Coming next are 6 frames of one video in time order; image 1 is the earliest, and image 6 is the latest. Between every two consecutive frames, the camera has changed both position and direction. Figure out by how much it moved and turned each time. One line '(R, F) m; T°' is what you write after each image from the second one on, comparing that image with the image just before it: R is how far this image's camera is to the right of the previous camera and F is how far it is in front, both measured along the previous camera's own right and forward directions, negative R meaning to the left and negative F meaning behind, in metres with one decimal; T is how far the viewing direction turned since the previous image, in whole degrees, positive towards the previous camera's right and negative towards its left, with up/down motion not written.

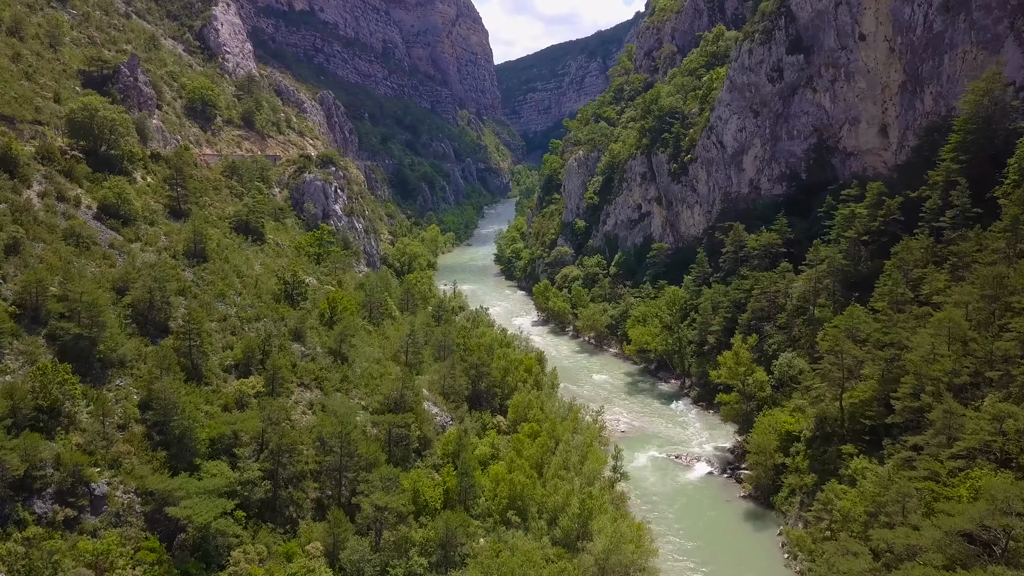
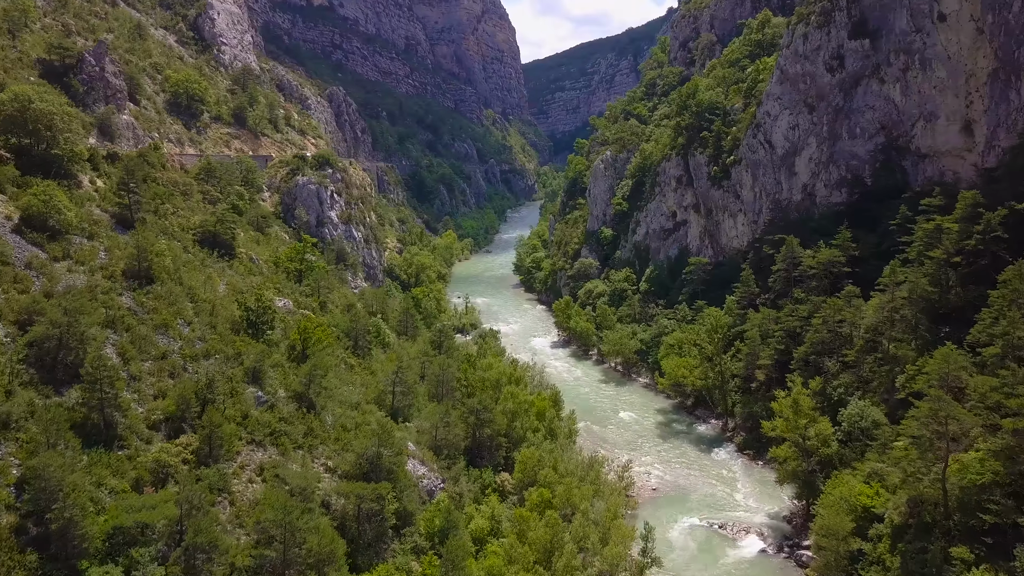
(+0.7, +6.6) m; -2°
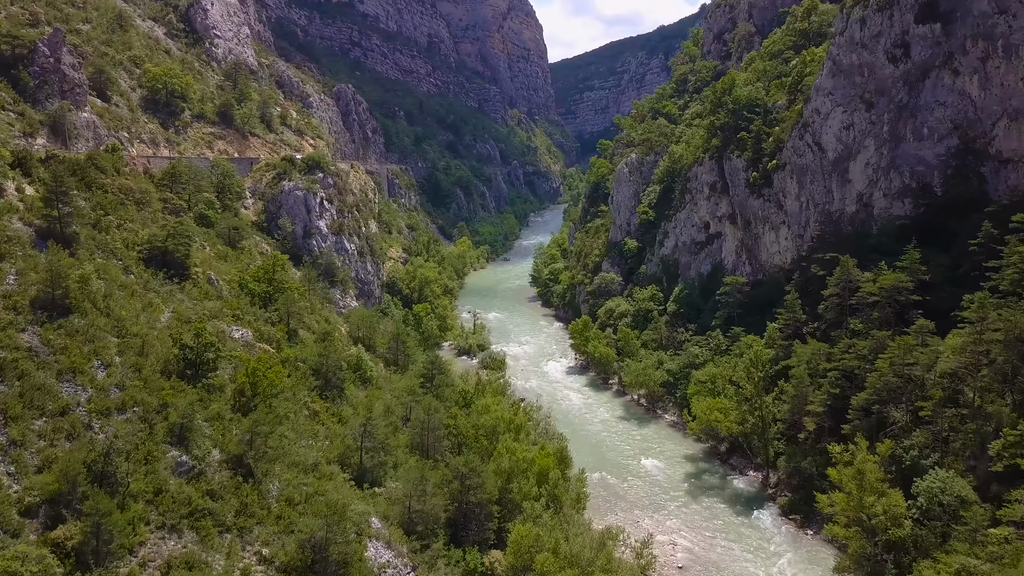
(+1.1, +5.8) m; -2°
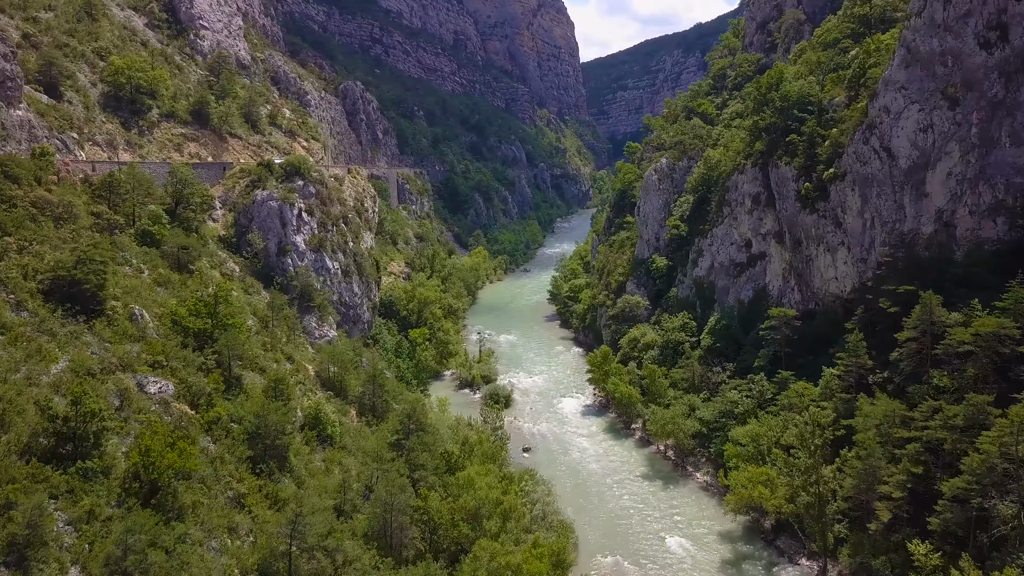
(+1.3, +6.5) m; -2°
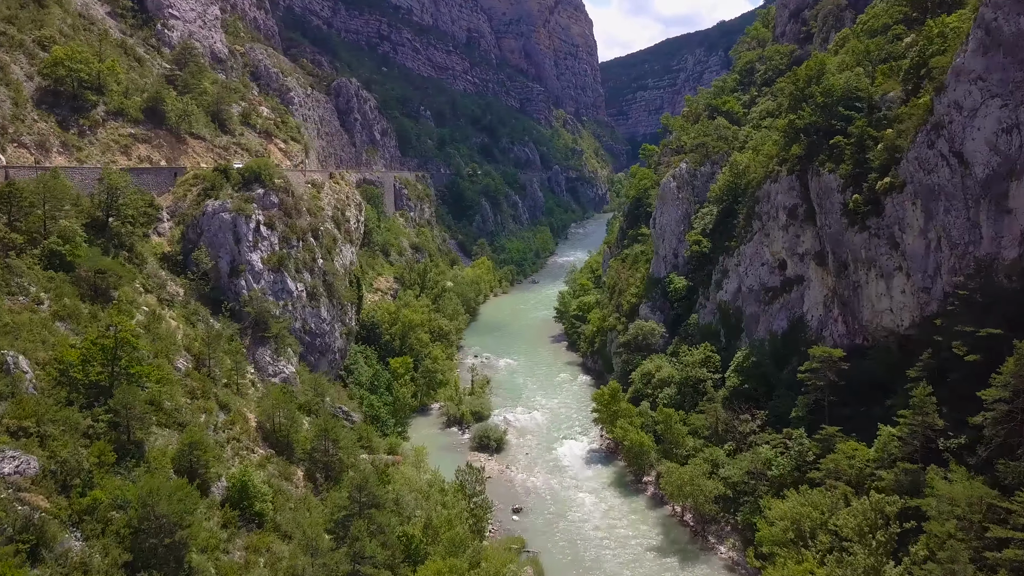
(+1.2, +5.8) m; -1°
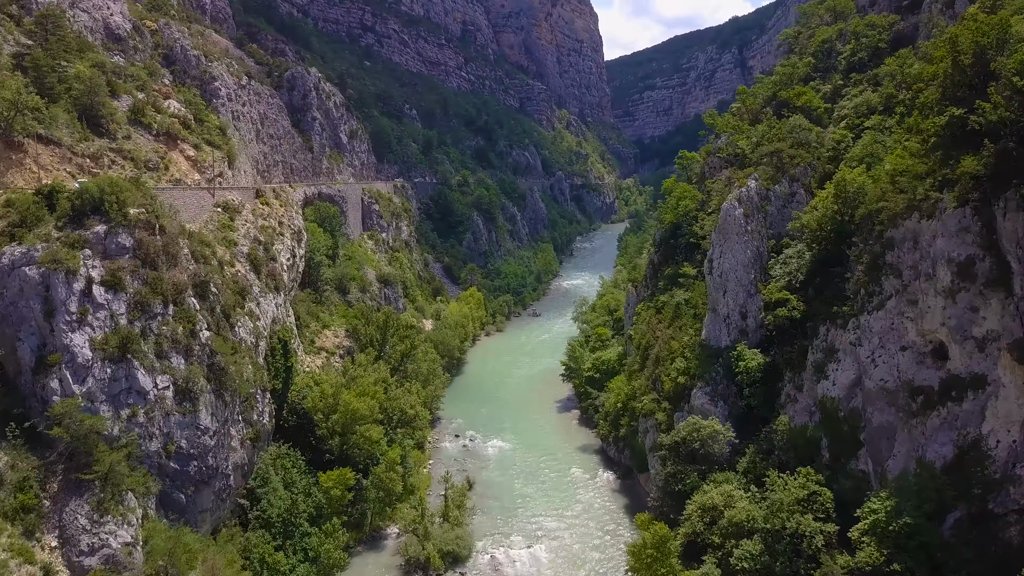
(+0.3, +13.1) m; 0°
